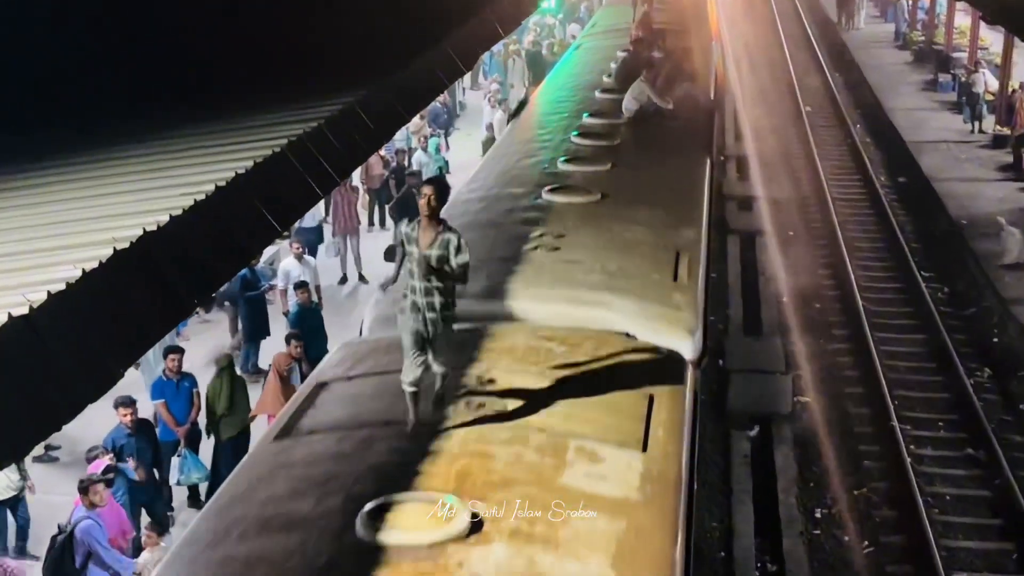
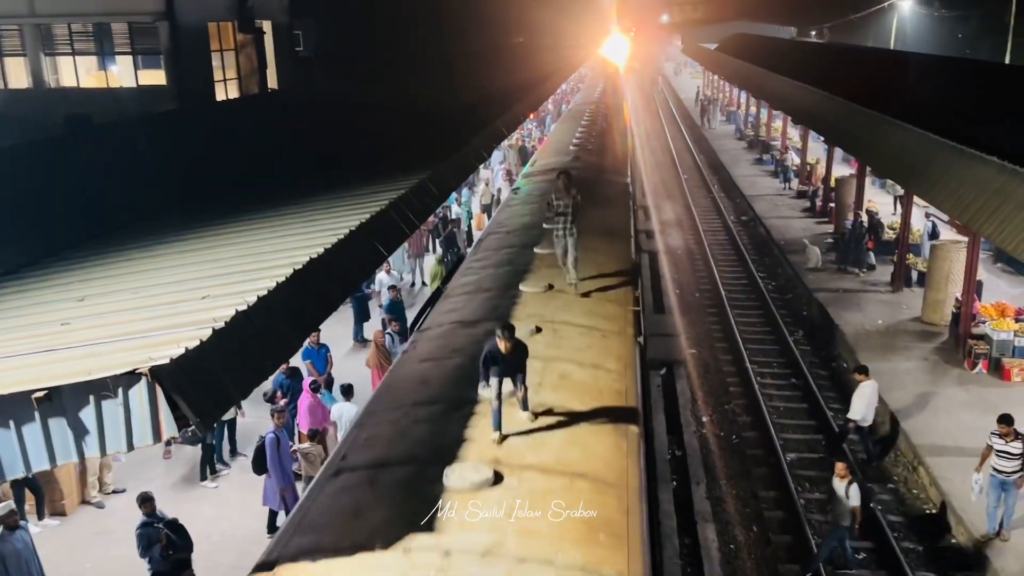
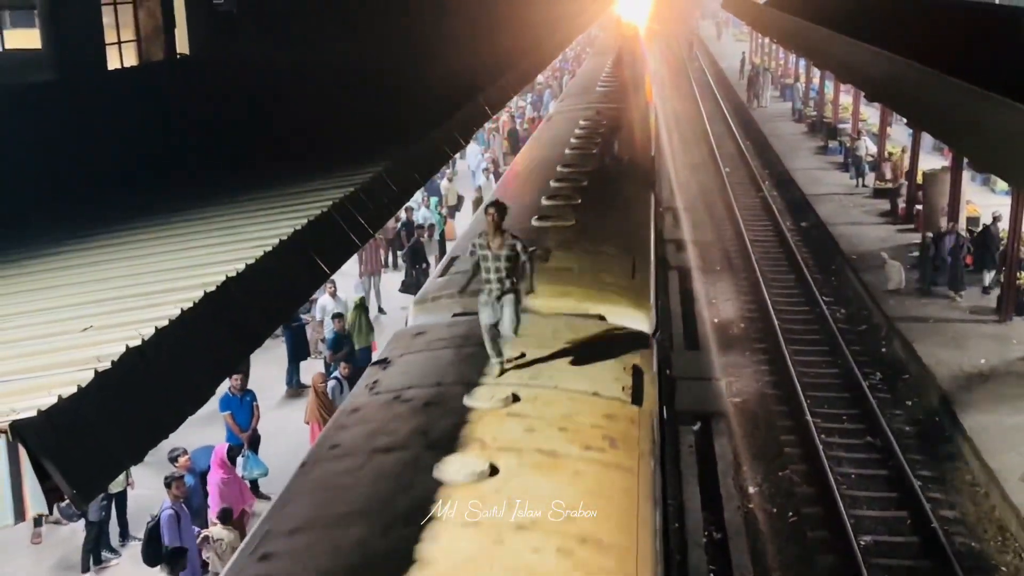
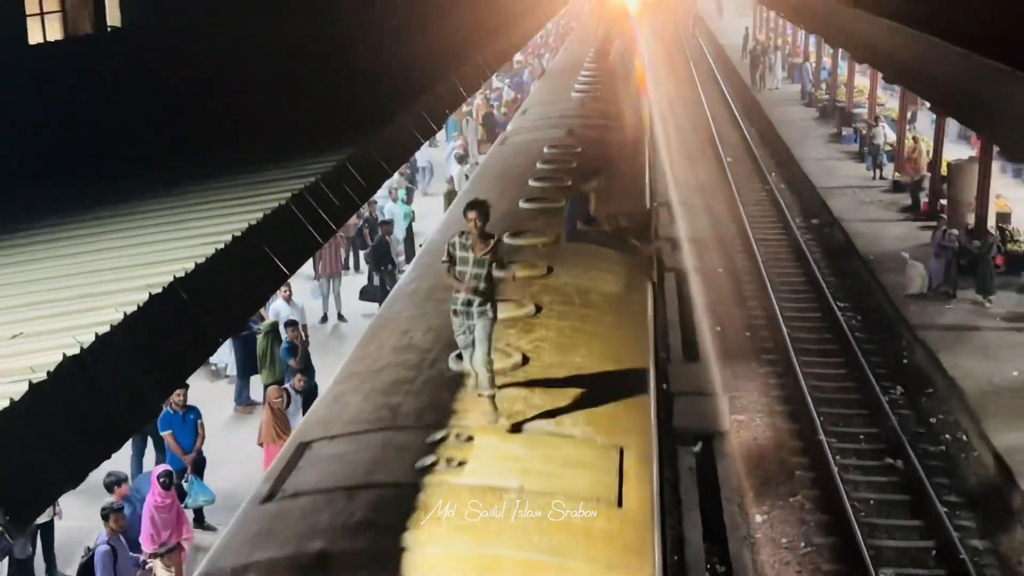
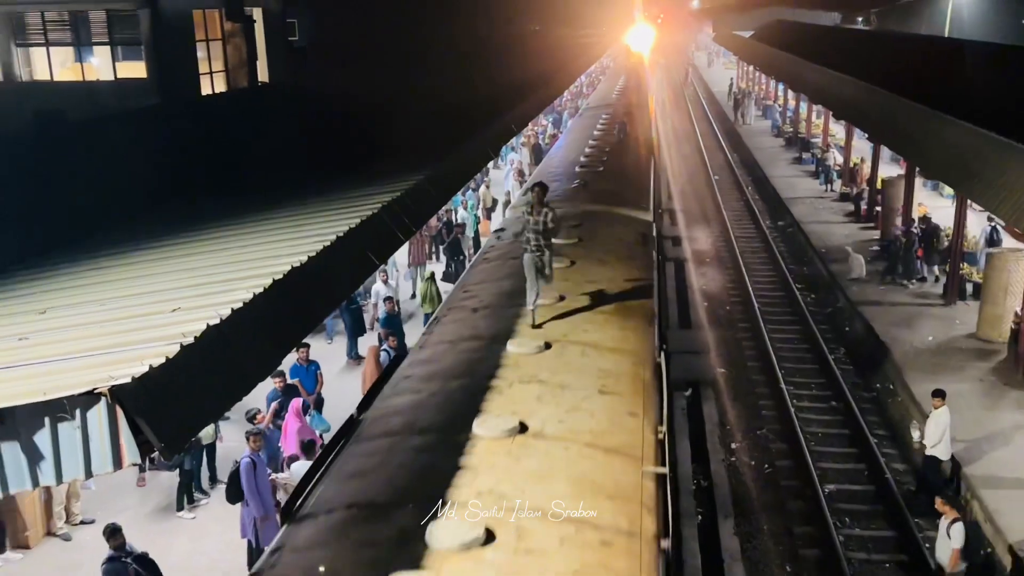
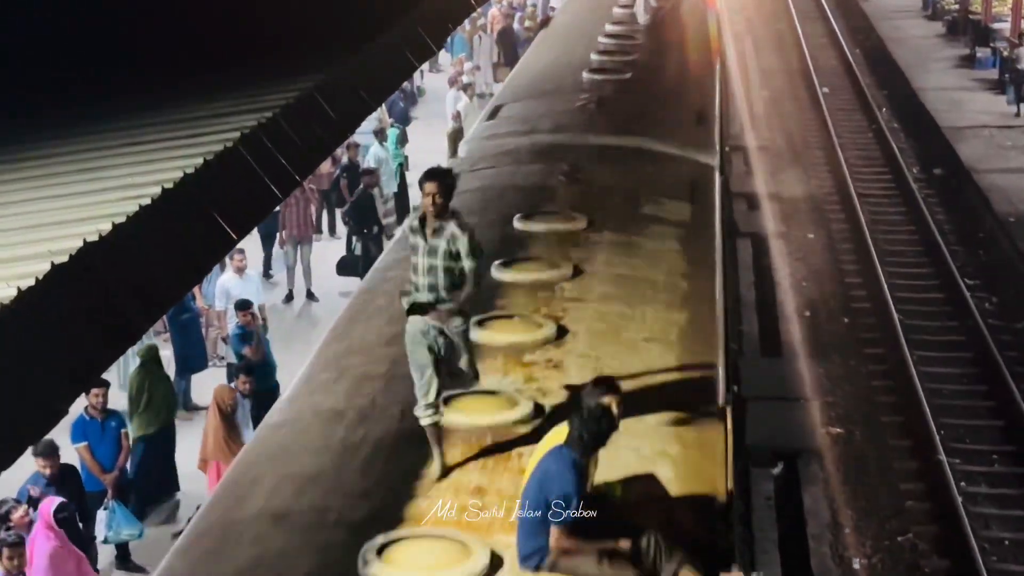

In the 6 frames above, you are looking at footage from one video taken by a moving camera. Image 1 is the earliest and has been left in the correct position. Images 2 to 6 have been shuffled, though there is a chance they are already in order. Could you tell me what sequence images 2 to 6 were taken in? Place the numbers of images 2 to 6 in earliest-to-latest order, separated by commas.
6, 4, 3, 5, 2
